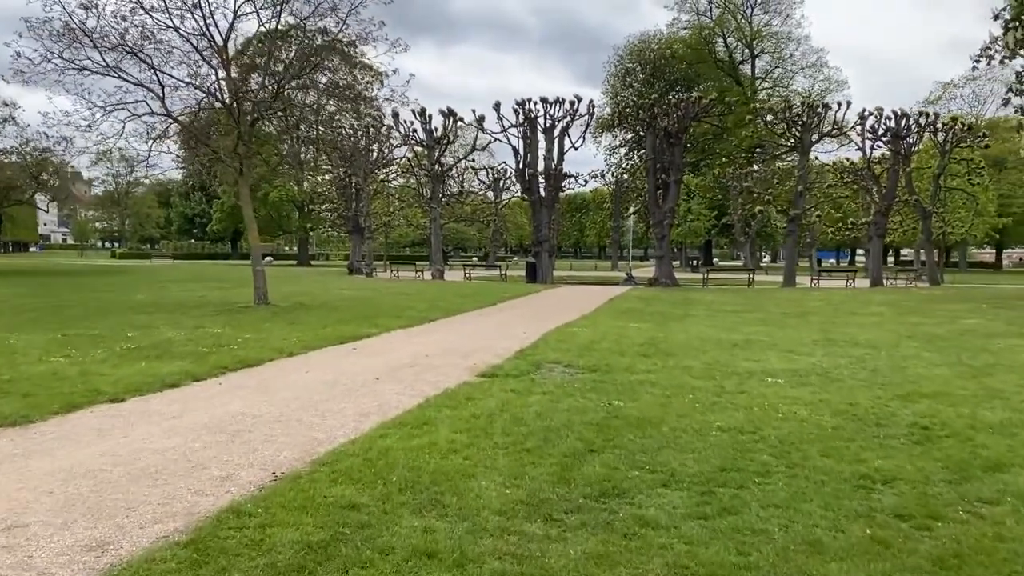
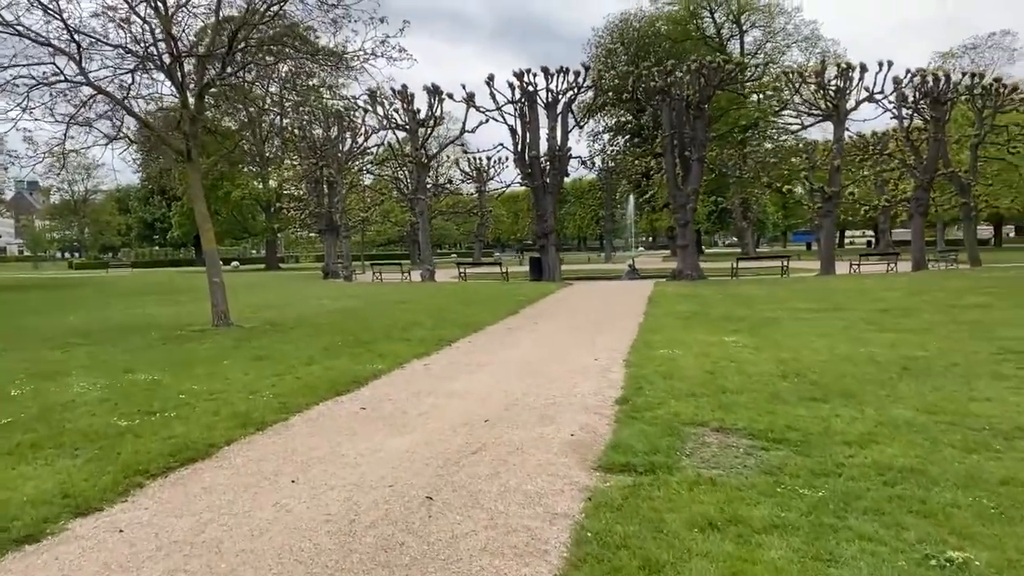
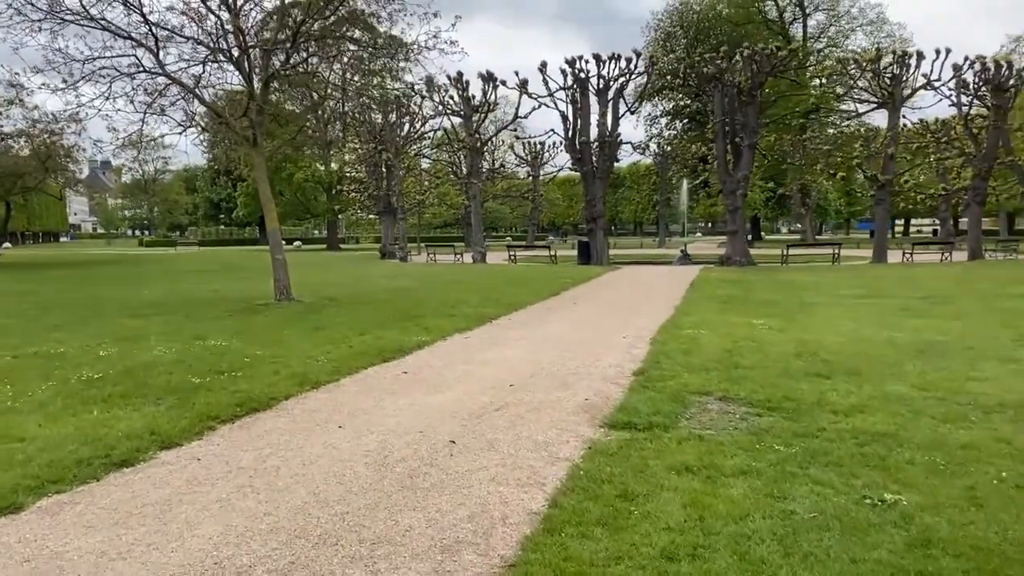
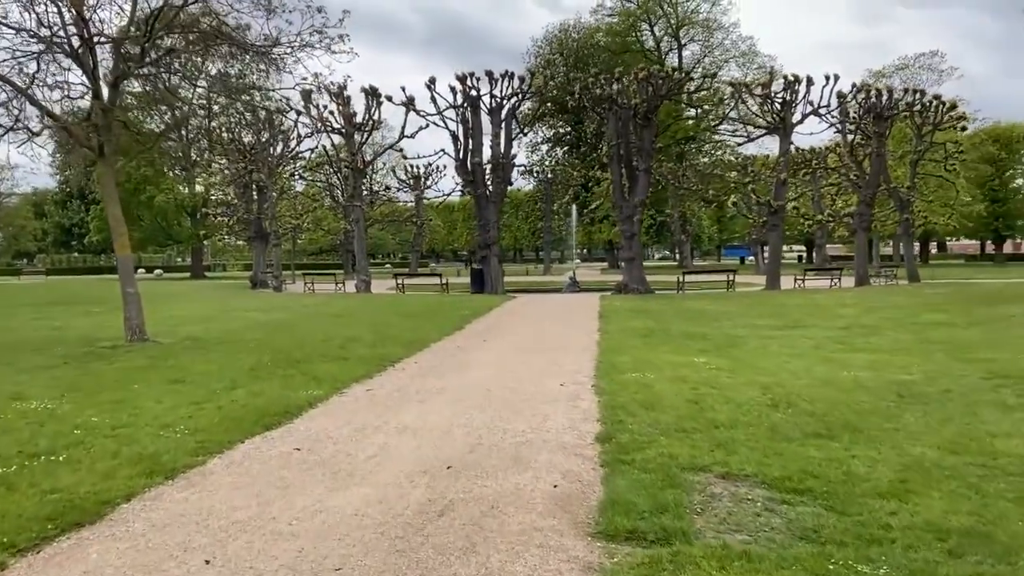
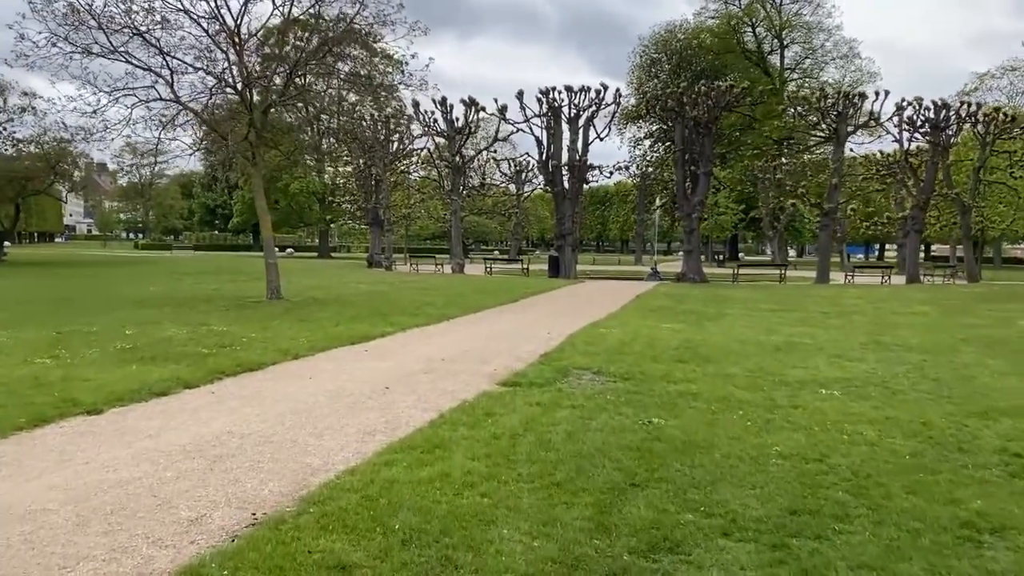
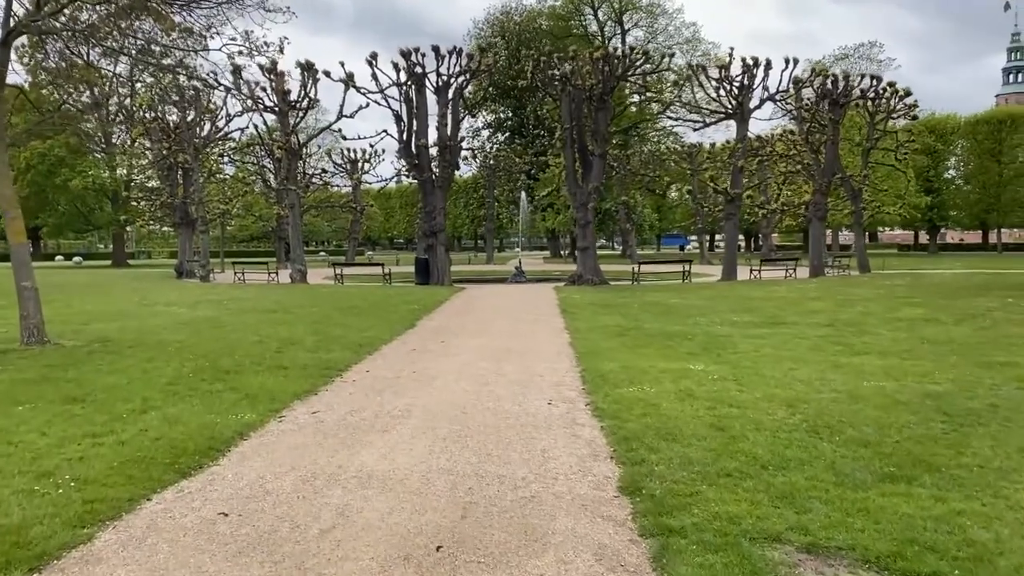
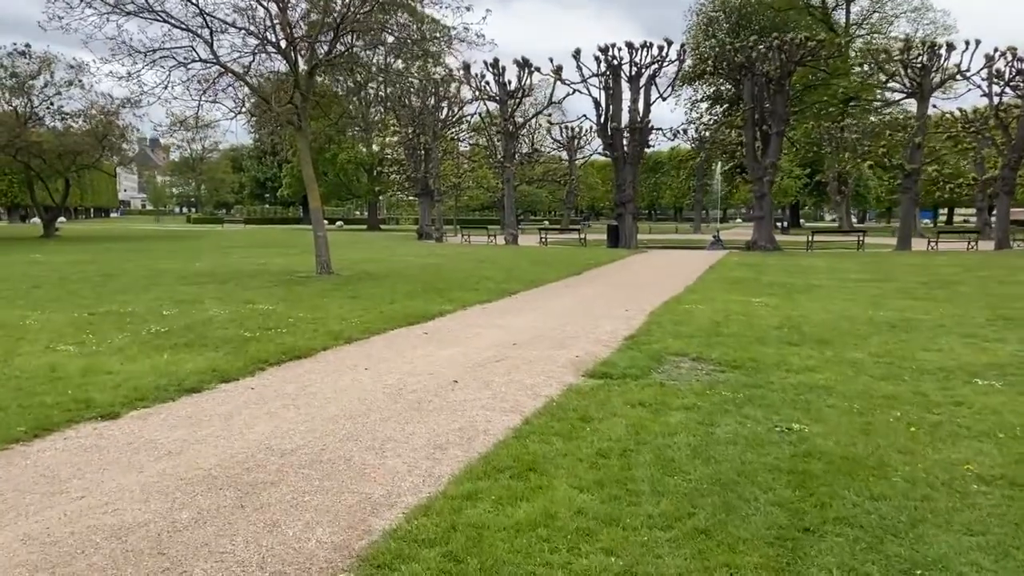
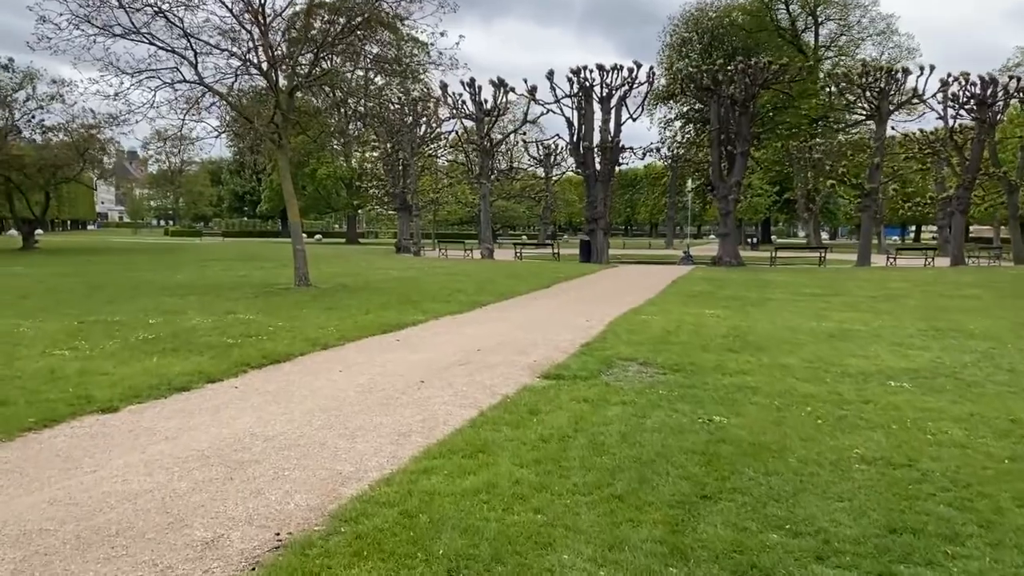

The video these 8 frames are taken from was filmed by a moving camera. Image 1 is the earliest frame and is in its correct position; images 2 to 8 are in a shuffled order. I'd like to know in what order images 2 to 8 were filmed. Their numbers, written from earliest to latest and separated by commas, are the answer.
5, 8, 7, 3, 2, 4, 6
